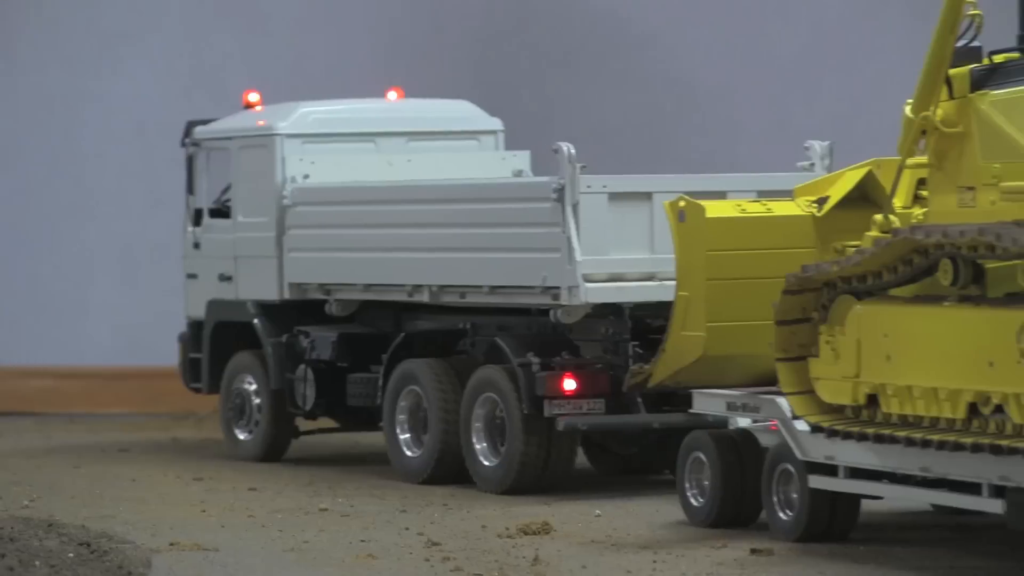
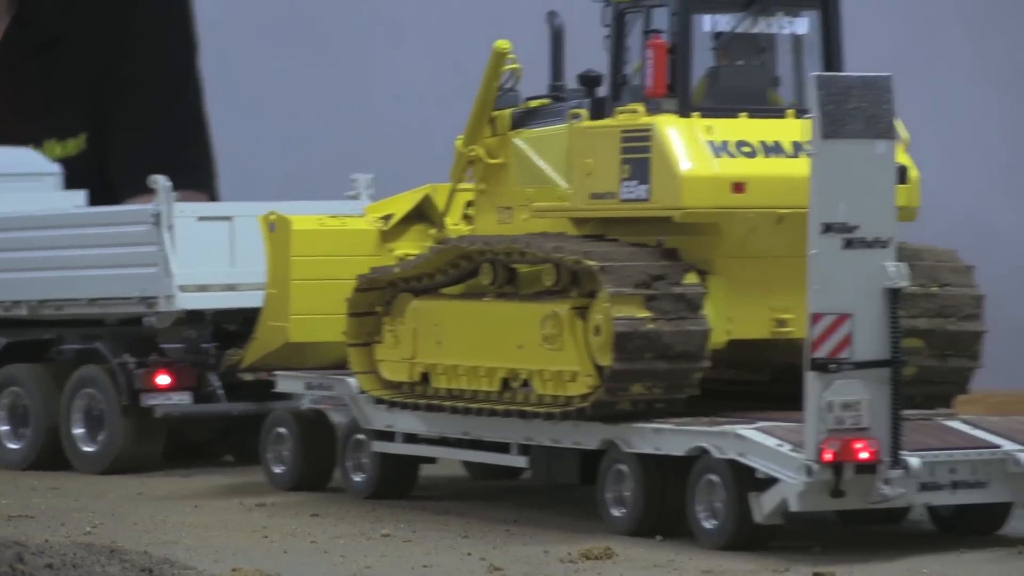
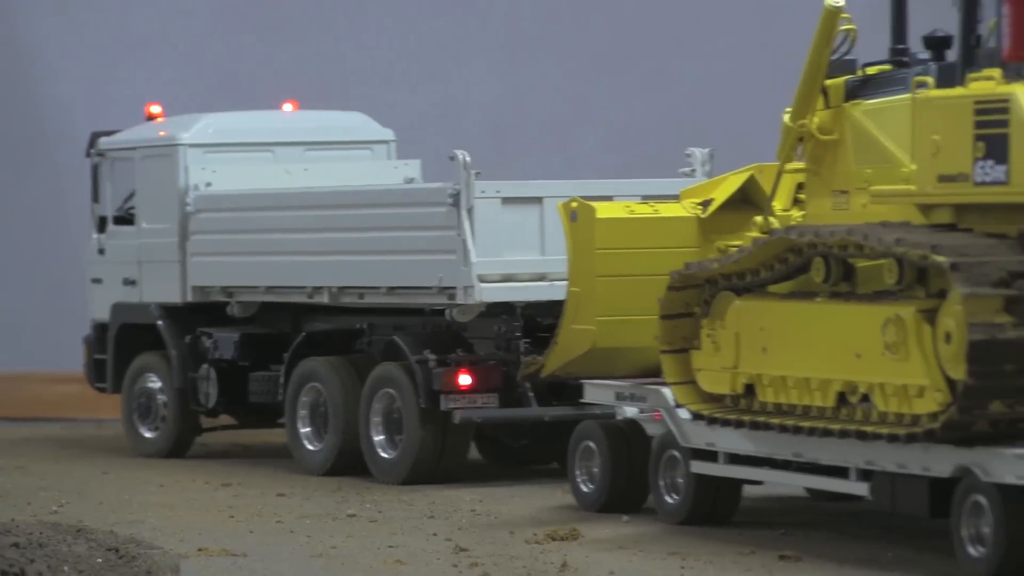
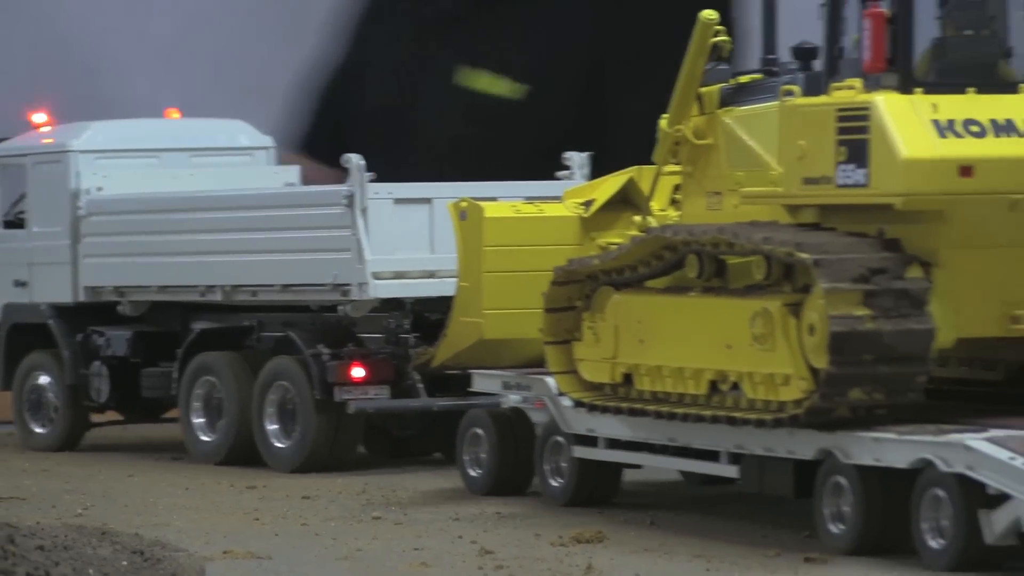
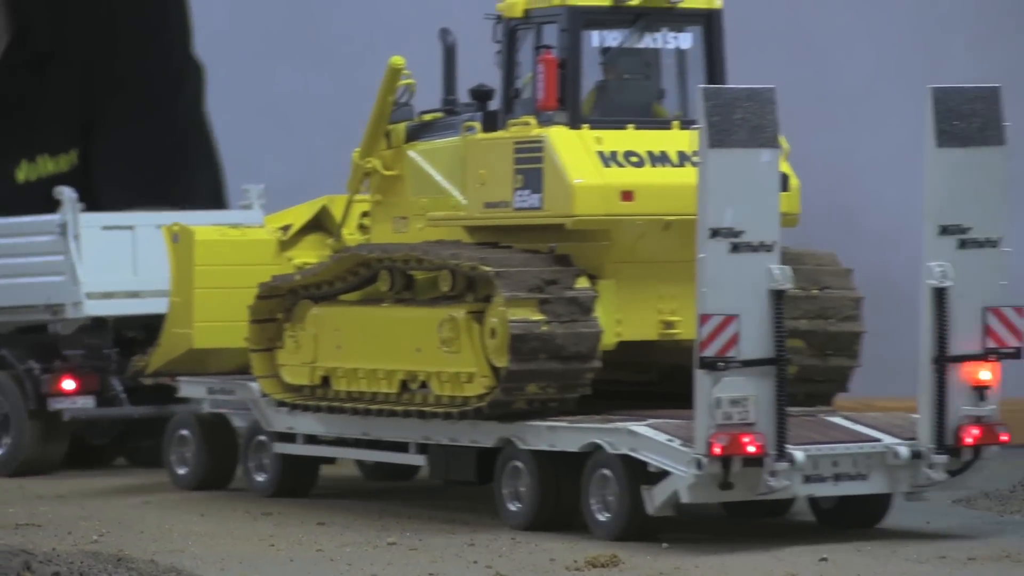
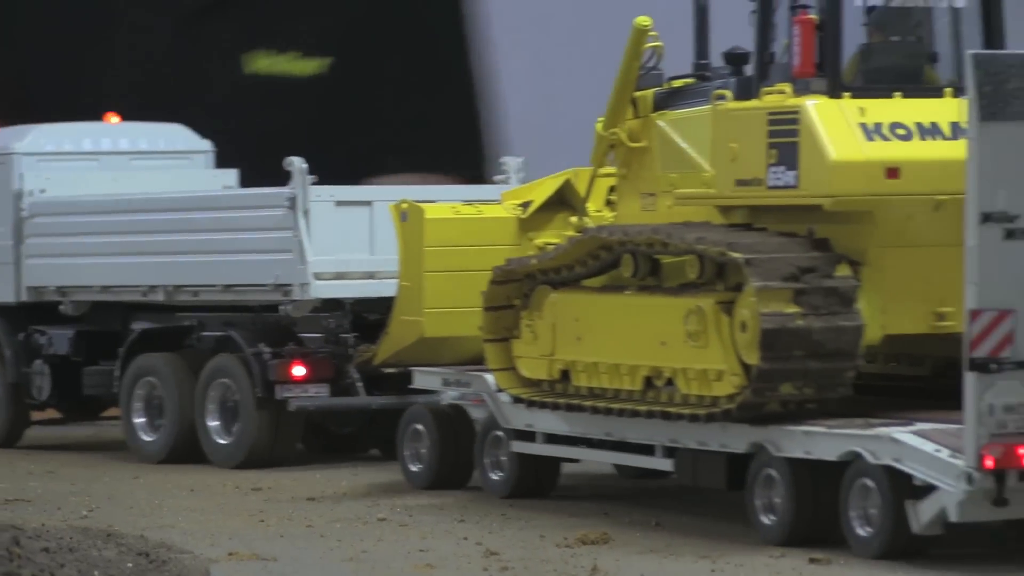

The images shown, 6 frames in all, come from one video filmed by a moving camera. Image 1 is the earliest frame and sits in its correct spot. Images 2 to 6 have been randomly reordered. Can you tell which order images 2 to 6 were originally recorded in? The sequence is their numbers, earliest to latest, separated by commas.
3, 4, 6, 2, 5
